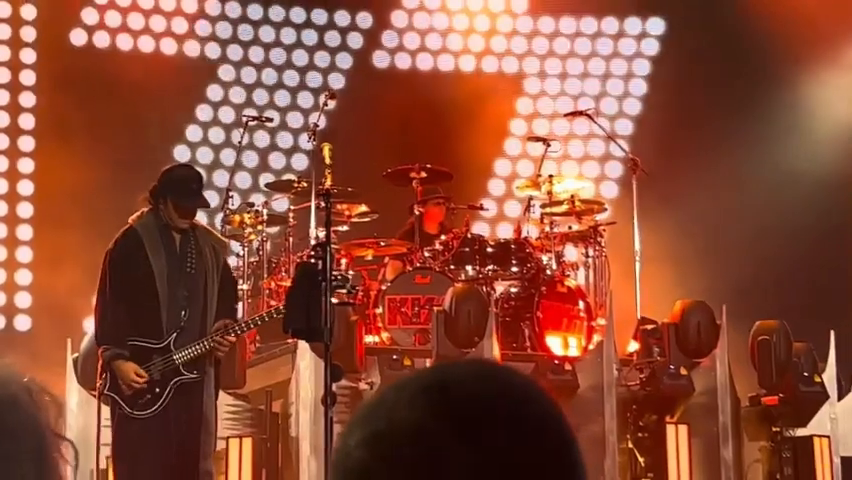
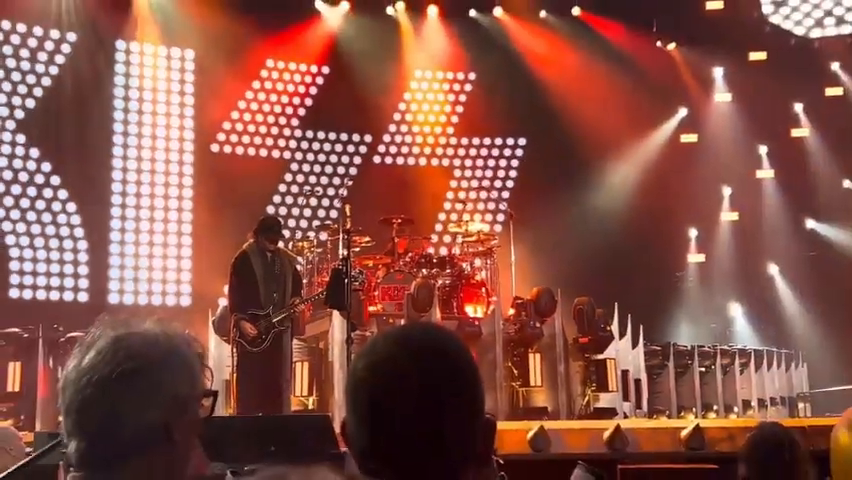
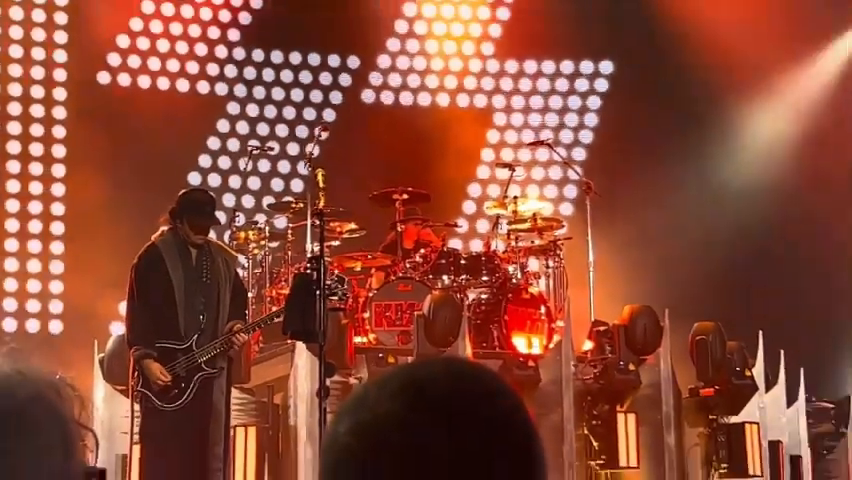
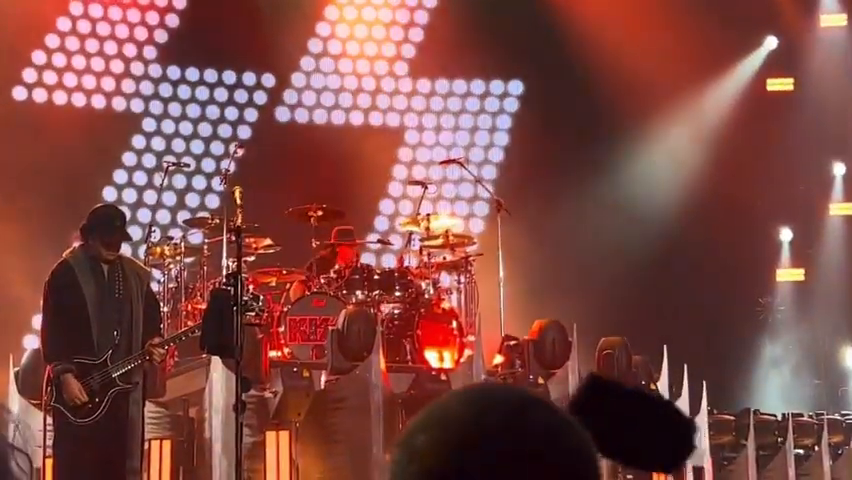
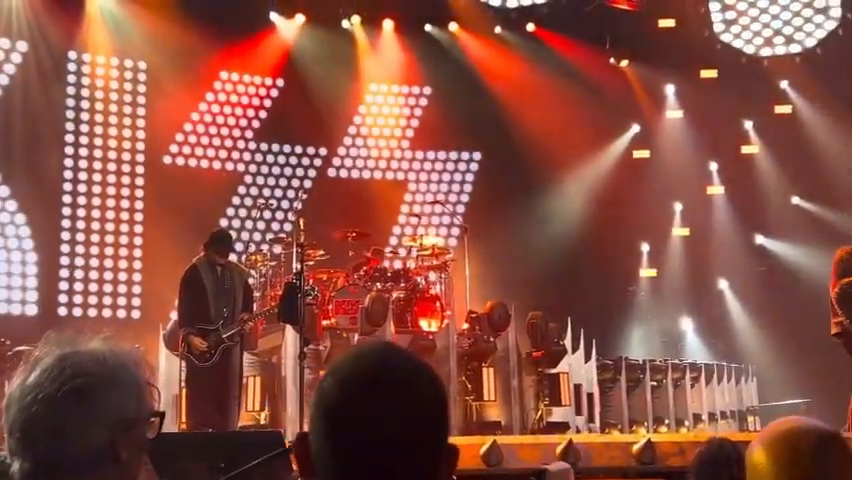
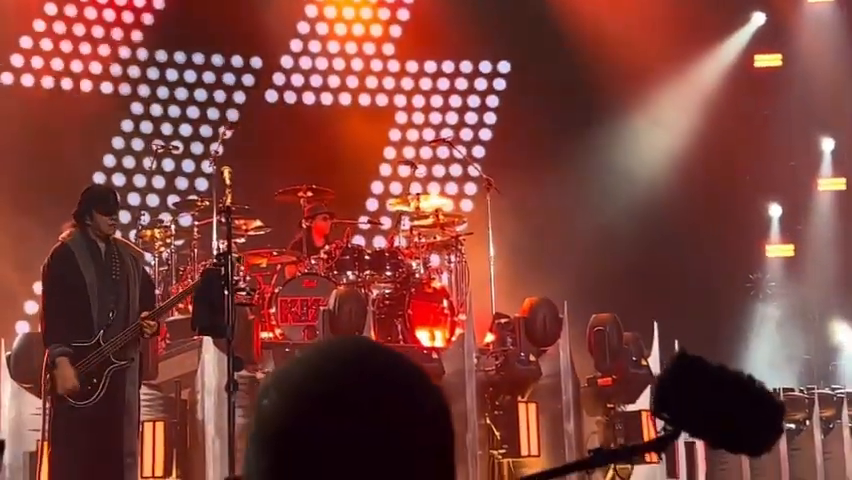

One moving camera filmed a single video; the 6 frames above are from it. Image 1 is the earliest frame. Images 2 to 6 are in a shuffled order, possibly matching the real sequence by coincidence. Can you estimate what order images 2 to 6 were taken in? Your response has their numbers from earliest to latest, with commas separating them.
3, 2, 5, 4, 6
